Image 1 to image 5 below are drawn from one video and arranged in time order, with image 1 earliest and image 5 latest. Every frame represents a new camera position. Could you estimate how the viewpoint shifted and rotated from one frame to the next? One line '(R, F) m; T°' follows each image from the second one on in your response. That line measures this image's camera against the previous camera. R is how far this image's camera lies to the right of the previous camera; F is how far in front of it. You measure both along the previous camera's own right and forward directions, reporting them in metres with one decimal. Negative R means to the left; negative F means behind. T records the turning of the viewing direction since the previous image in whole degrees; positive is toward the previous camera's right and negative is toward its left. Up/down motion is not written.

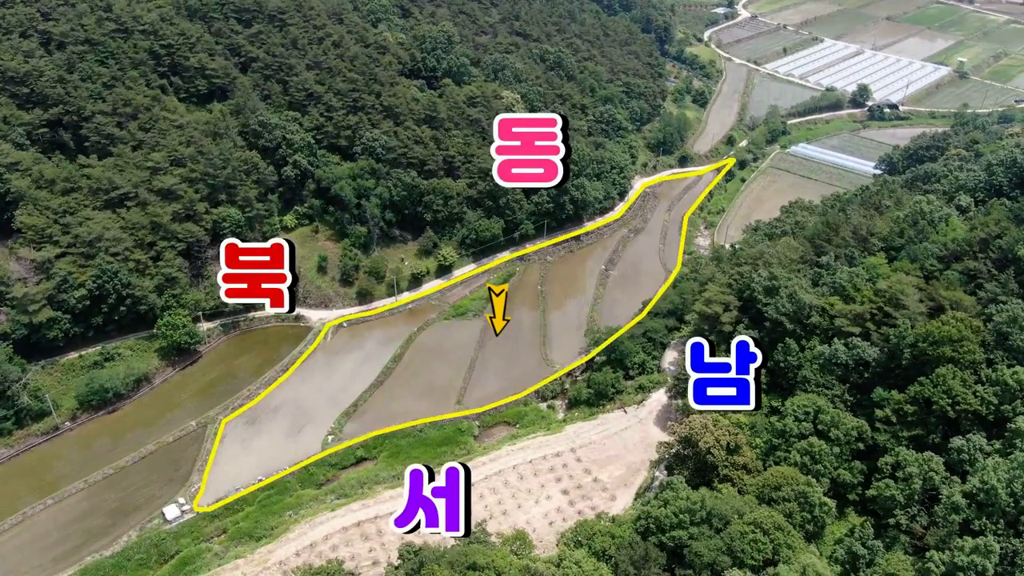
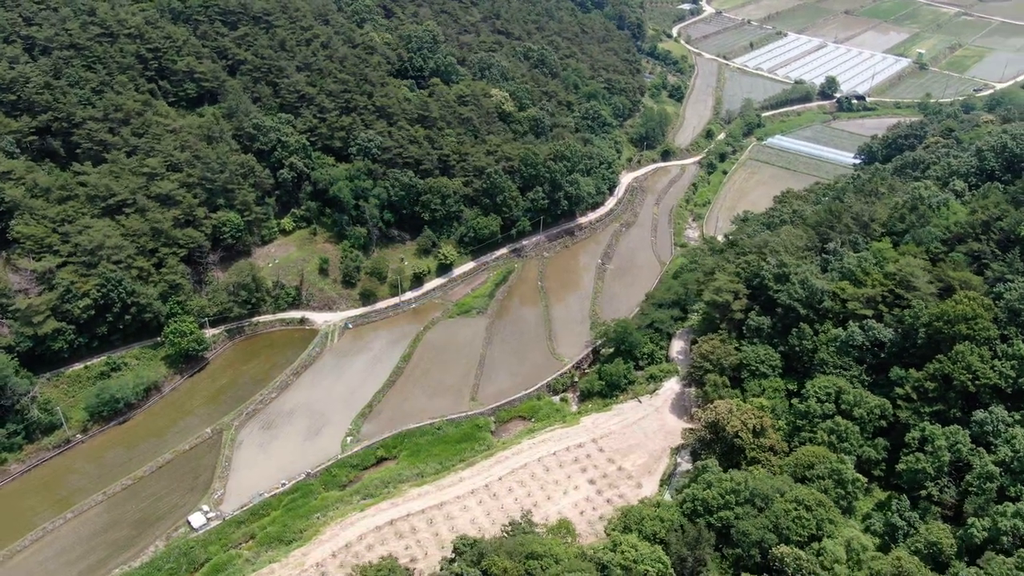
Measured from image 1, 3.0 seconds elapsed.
(-2.8, -0.3) m; +3°
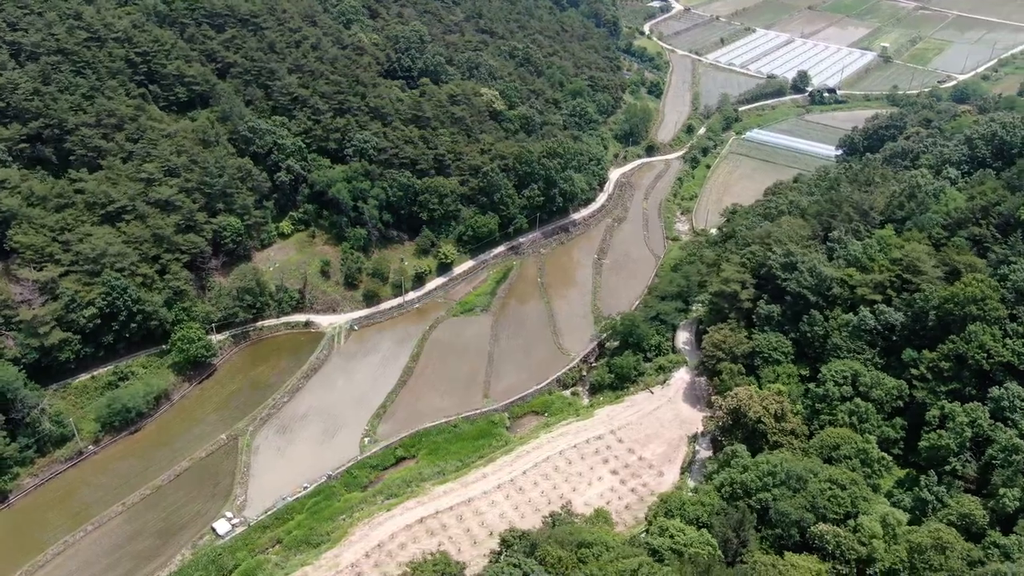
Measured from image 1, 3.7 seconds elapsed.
(-2.5, -0.3) m; +2°
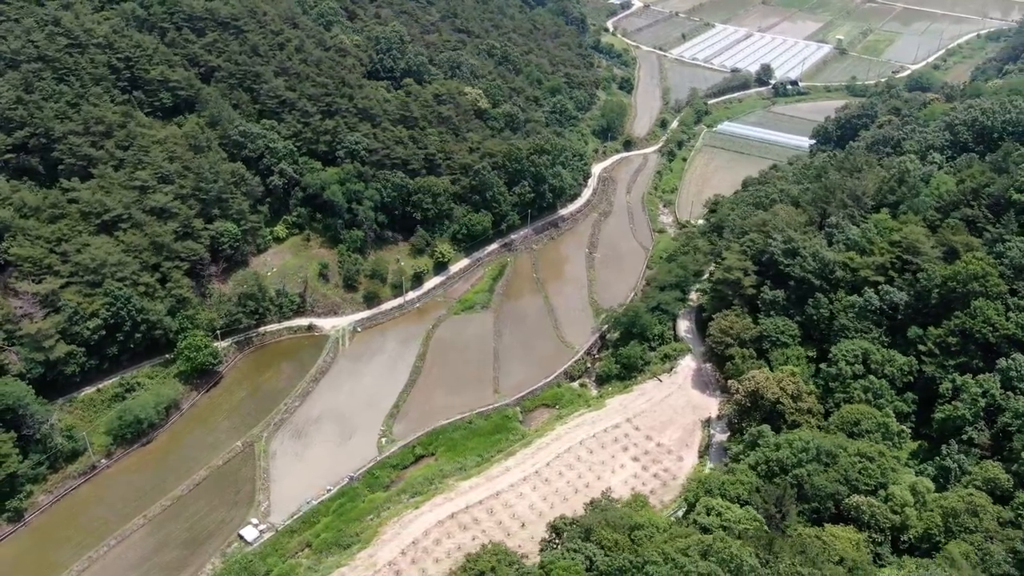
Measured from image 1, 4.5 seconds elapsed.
(-2.9, -0.4) m; +3°
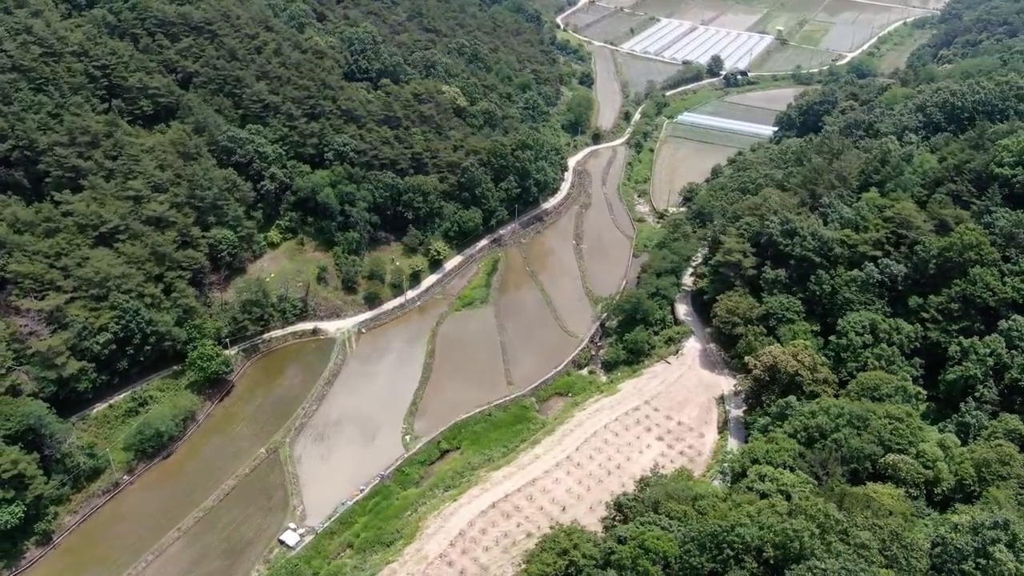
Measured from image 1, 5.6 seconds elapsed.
(-4.0, -0.7) m; +4°
